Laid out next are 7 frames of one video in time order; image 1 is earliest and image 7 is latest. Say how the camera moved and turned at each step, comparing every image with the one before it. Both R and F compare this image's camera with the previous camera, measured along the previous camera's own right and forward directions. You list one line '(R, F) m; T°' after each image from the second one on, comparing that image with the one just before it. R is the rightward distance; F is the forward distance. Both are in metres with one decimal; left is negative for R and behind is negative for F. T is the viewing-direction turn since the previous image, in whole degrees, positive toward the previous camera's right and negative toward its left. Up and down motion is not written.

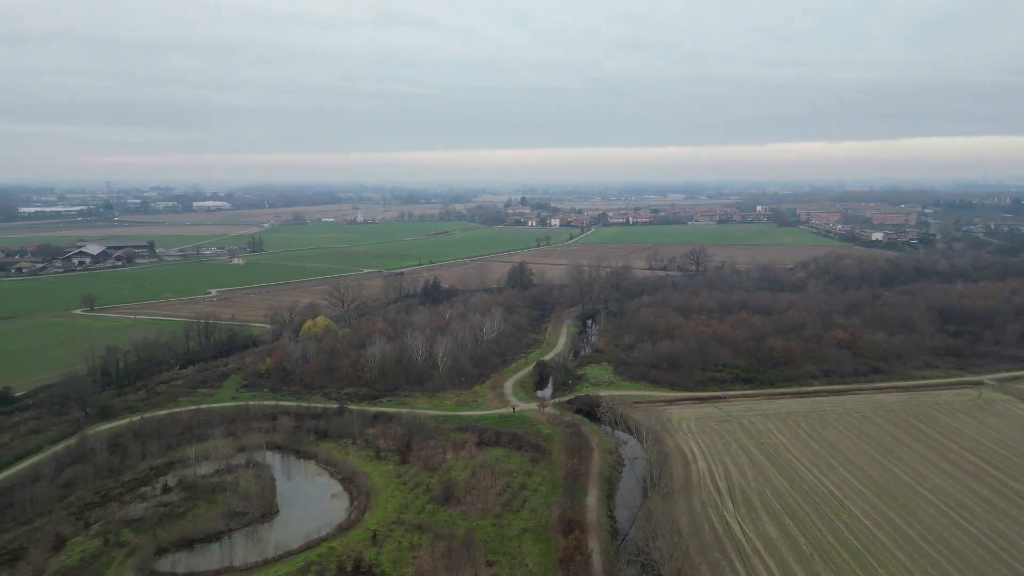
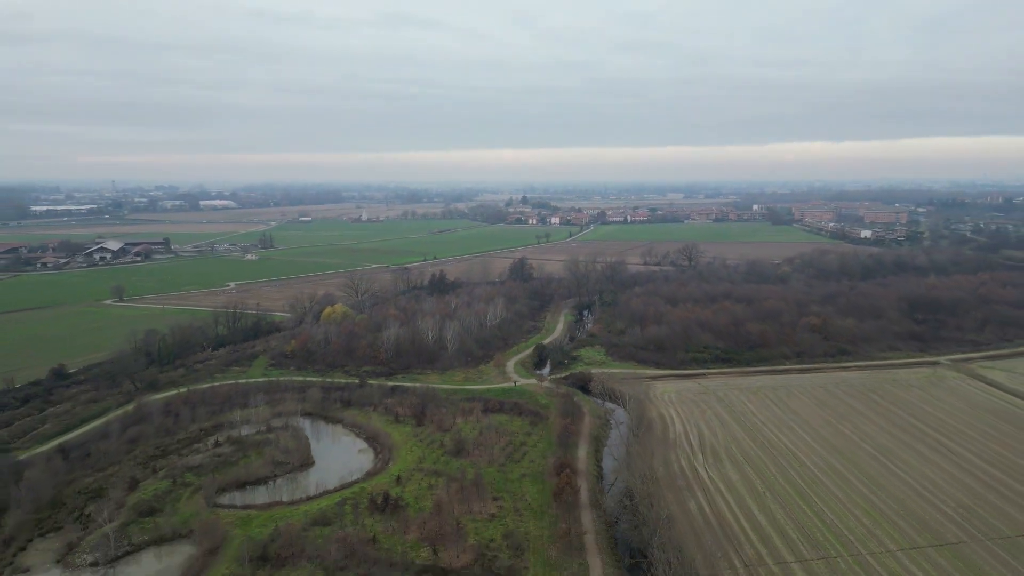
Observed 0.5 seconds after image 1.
(0.0, -2.3) m; 0°
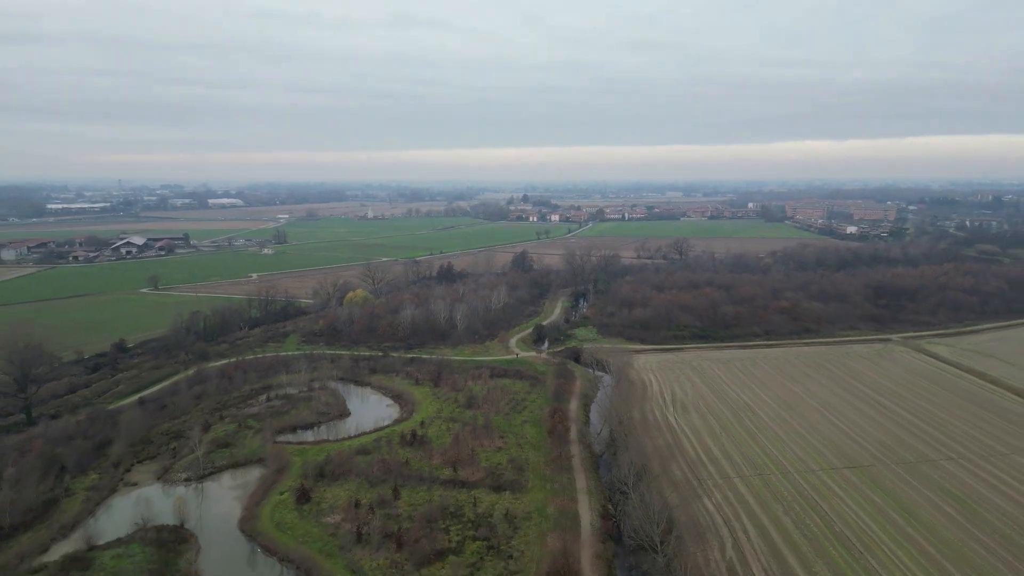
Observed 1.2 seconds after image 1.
(0.0, -3.1) m; 0°
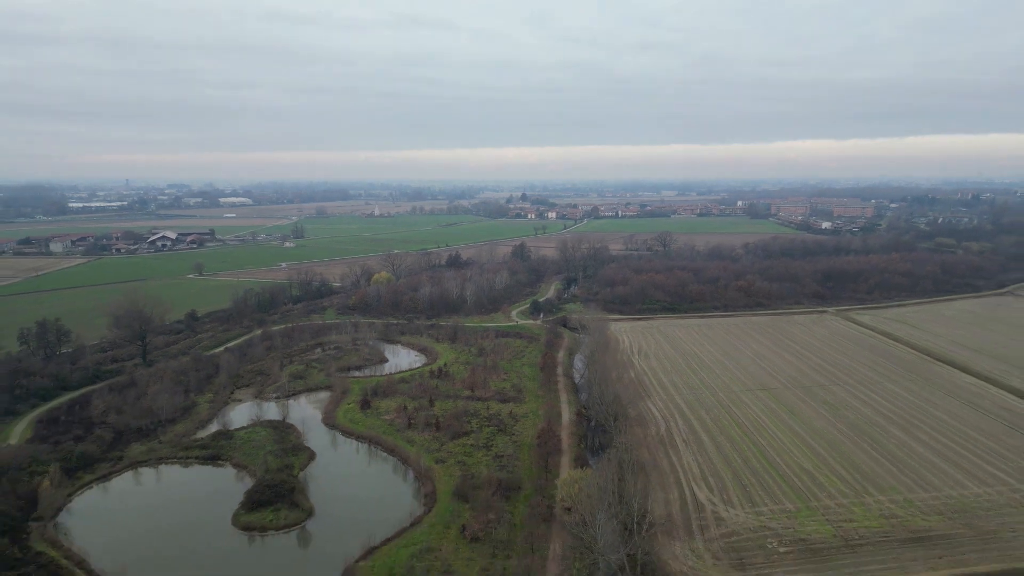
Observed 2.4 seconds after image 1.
(-0.1, -5.5) m; 0°
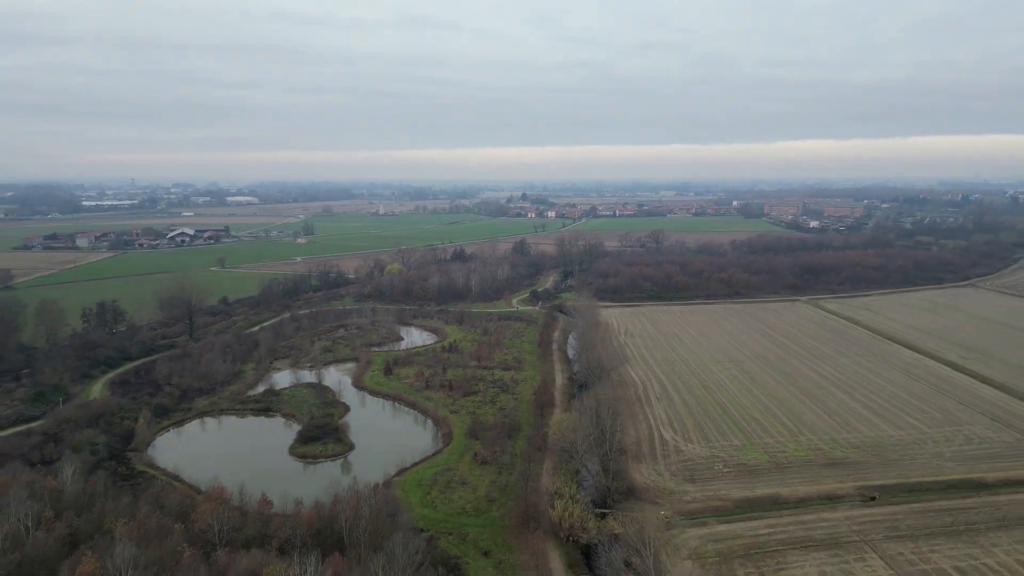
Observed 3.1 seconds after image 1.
(0.0, -3.2) m; 0°
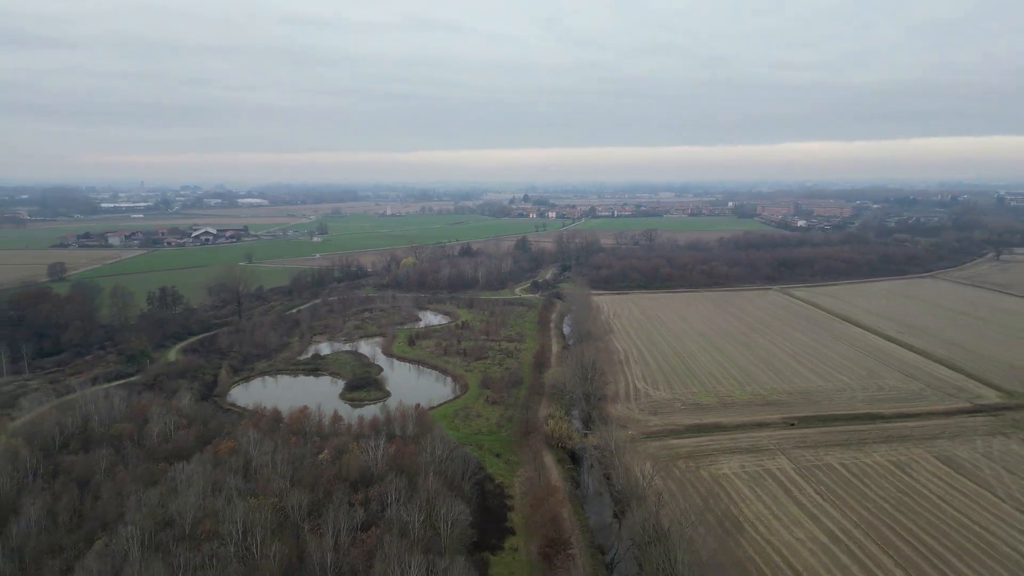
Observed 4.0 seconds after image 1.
(0.0, -4.2) m; 0°
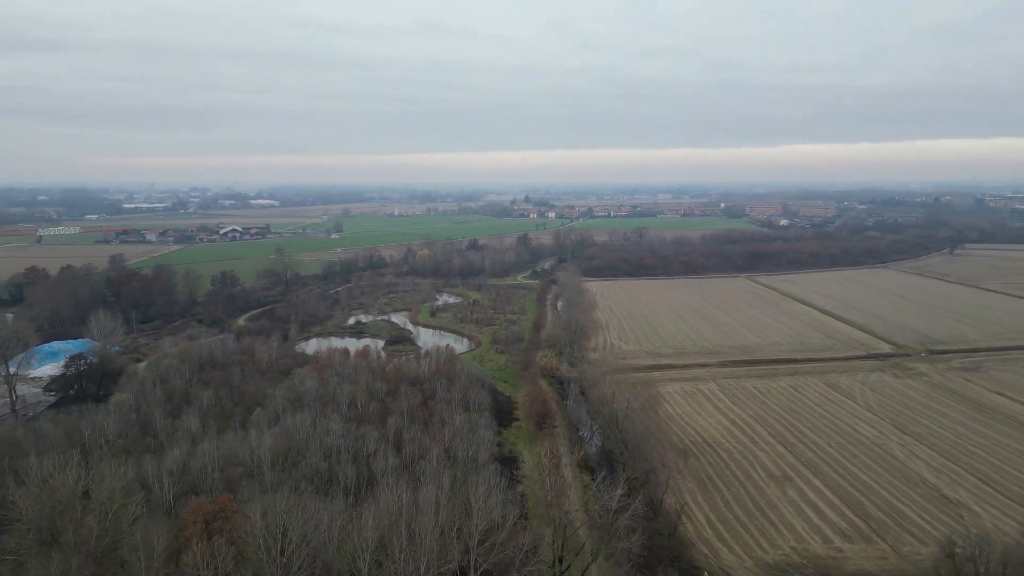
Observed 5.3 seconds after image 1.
(-0.1, -5.9) m; 0°
